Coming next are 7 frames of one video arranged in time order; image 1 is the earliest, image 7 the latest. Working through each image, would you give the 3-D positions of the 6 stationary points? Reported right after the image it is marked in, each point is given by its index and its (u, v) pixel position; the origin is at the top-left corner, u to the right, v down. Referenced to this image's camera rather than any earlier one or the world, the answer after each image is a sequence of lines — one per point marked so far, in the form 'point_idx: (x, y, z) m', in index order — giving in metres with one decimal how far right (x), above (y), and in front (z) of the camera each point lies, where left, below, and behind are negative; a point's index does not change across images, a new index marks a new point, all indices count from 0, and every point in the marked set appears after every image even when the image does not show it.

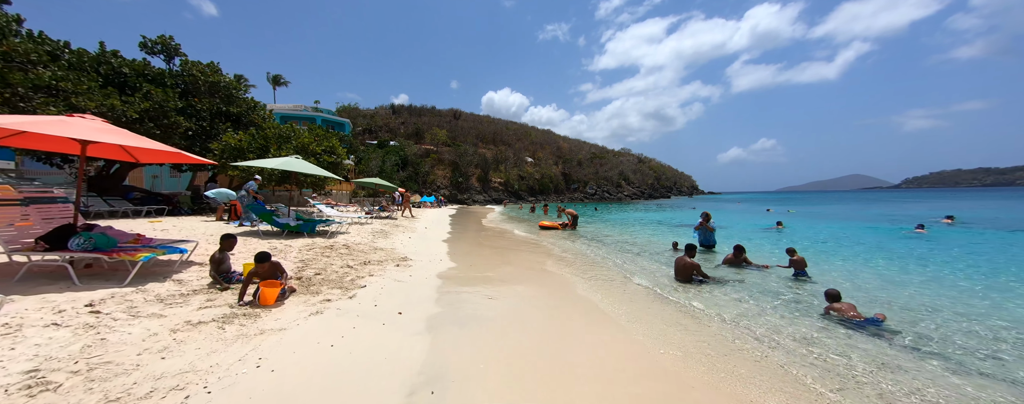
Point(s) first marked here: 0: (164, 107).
0: (-12.7, +3.5, +12.2) m
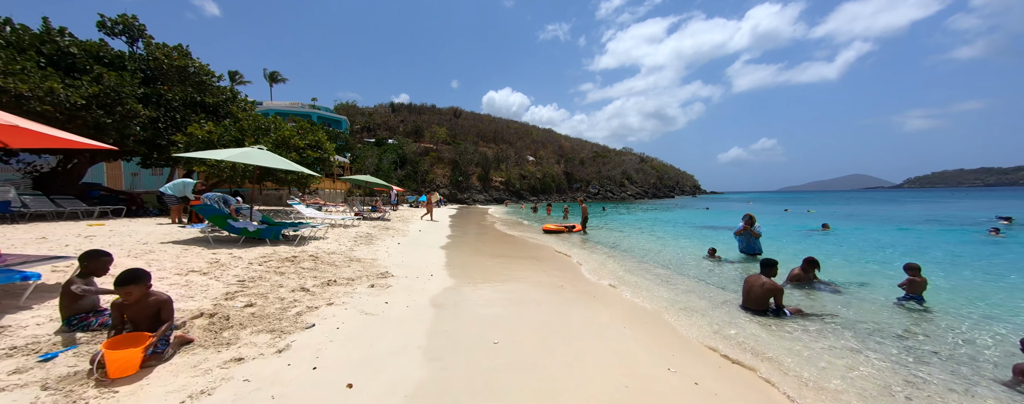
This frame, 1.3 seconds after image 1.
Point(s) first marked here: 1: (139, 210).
0: (-12.6, +3.5, +10.7) m
1: (-13.8, -0.3, +12.4) m
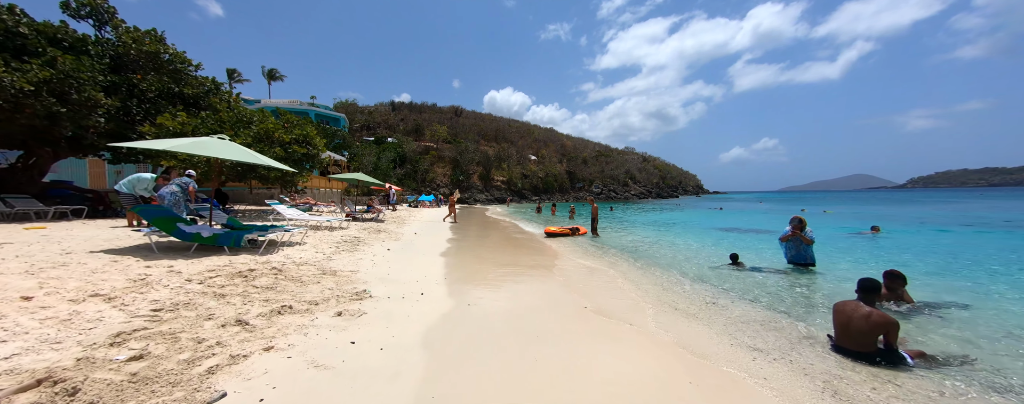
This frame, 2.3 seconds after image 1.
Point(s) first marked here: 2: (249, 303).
0: (-12.4, +3.5, +9.5) m
1: (-13.7, -0.3, +11.2) m
2: (-2.9, -1.1, +3.7) m
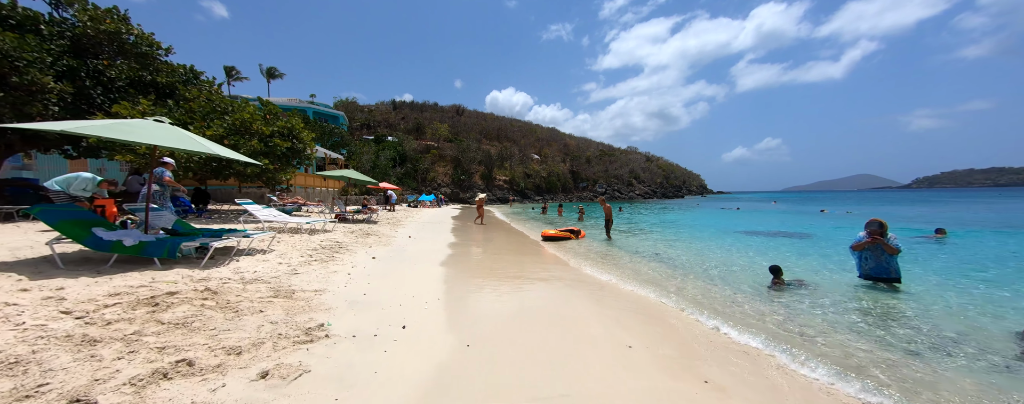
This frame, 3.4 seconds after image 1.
0: (-12.2, +3.6, +8.3) m
1: (-13.5, -0.3, +10.0) m
2: (-2.8, -1.1, +2.4) m
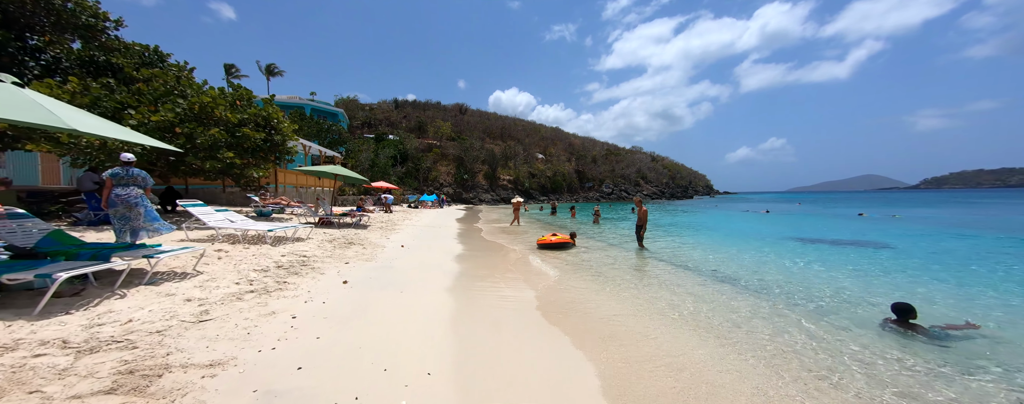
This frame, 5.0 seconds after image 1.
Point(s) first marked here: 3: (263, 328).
0: (-11.8, +3.5, +6.5) m
1: (-13.1, -0.3, +8.2) m
2: (-2.5, -1.2, +0.6) m
3: (-2.3, -1.2, +3.2) m
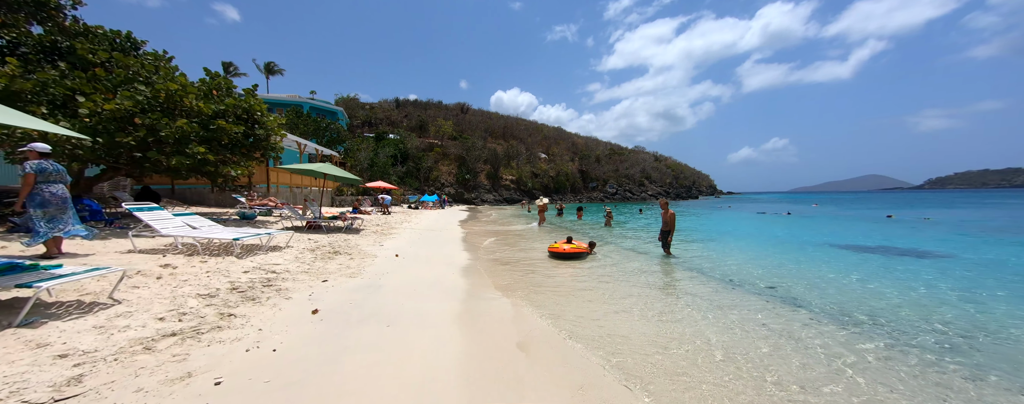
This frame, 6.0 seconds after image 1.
0: (-11.6, +3.5, +5.4) m
1: (-12.9, -0.3, +7.1) m
2: (-2.3, -1.2, -0.6) m
3: (-2.1, -1.3, +2.0) m
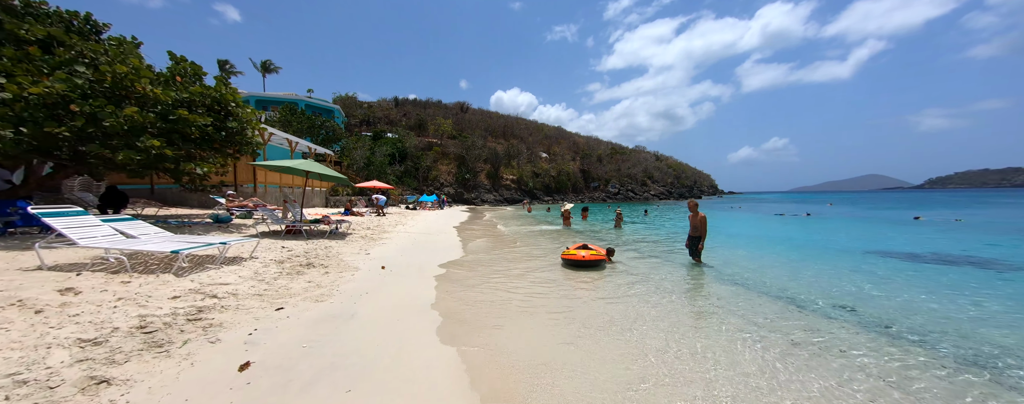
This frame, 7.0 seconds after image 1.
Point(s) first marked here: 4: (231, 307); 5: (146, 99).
0: (-11.5, +3.4, +4.2) m
1: (-12.7, -0.4, +6.0) m
2: (-2.1, -1.2, -1.7) m
3: (-2.0, -1.3, +0.9) m
4: (-3.1, -1.2, +3.7) m
5: (-7.9, +2.2, +7.2) m
